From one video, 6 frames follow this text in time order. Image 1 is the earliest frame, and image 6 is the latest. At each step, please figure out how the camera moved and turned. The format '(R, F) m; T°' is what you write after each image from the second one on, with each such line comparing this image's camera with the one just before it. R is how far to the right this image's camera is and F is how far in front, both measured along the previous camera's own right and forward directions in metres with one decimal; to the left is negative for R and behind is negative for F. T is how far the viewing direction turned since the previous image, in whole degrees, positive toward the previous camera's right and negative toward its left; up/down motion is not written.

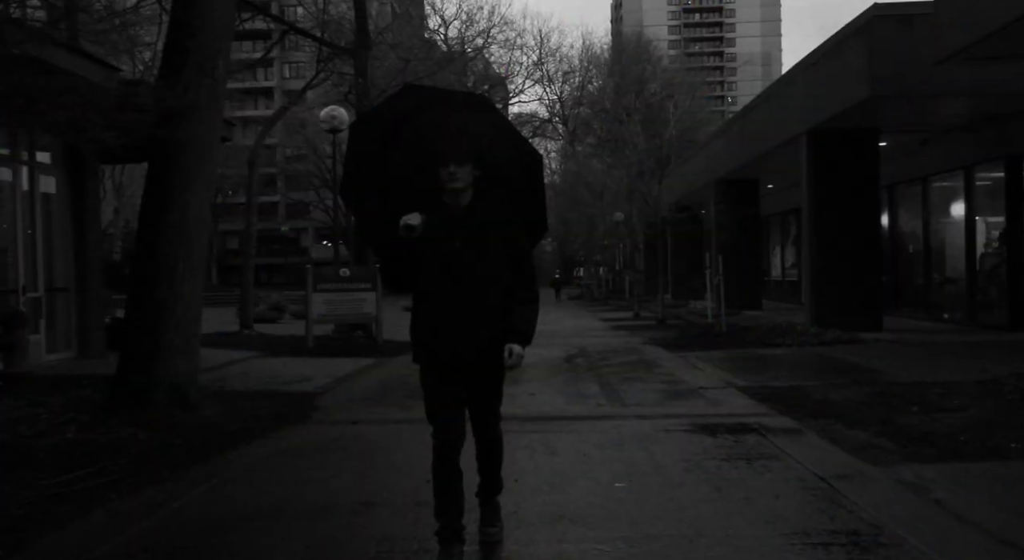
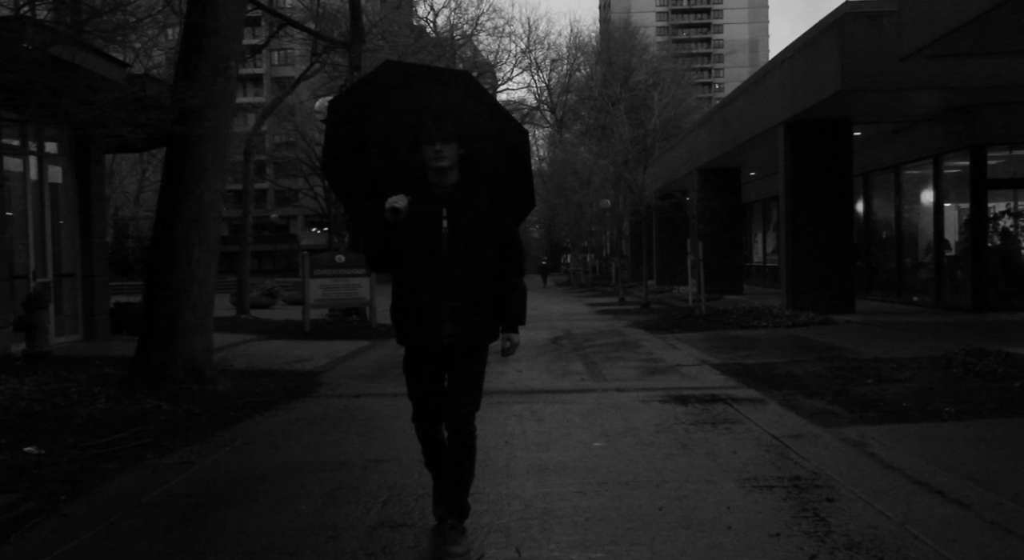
(0.0, -0.7) m; +1°
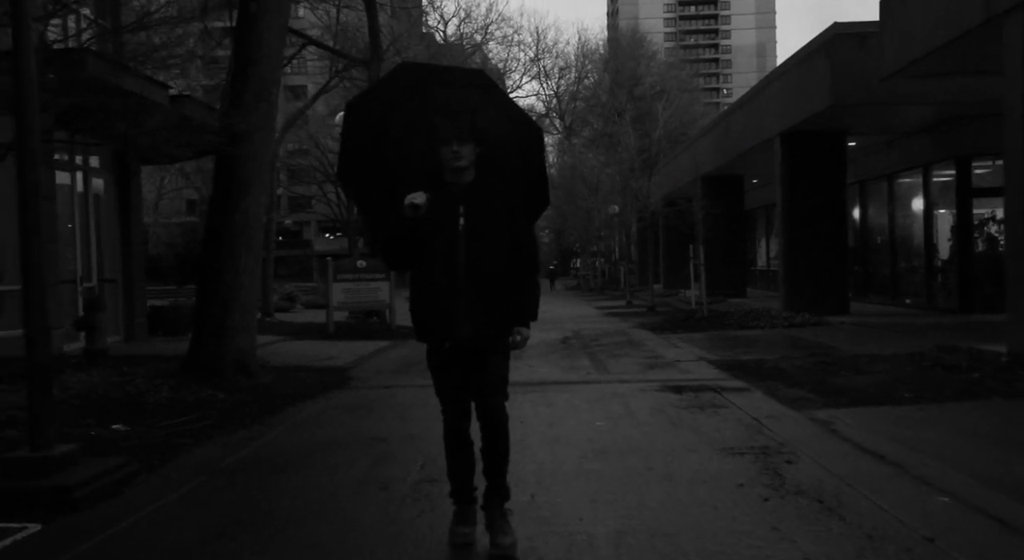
(0.0, -1.0) m; -1°
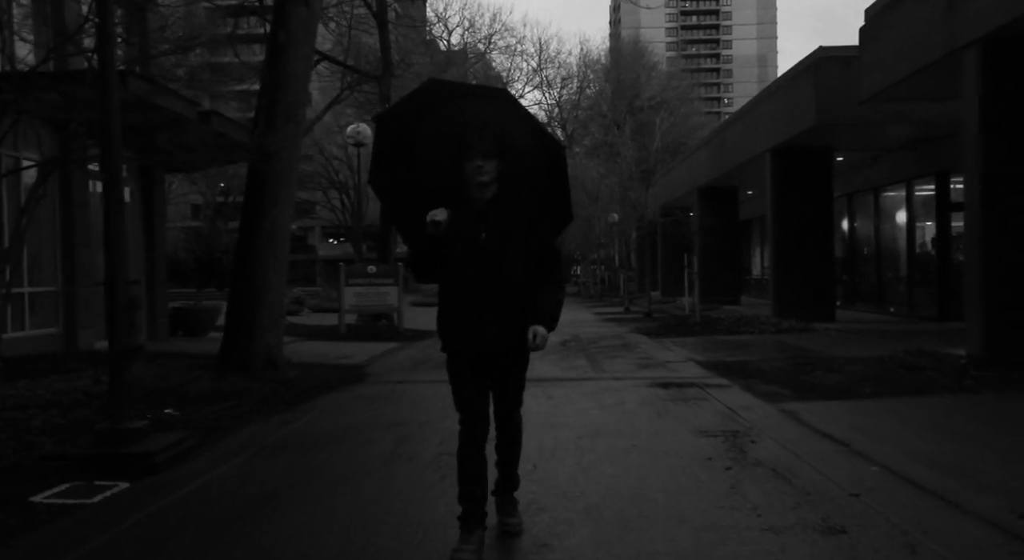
(0.0, -1.0) m; 0°
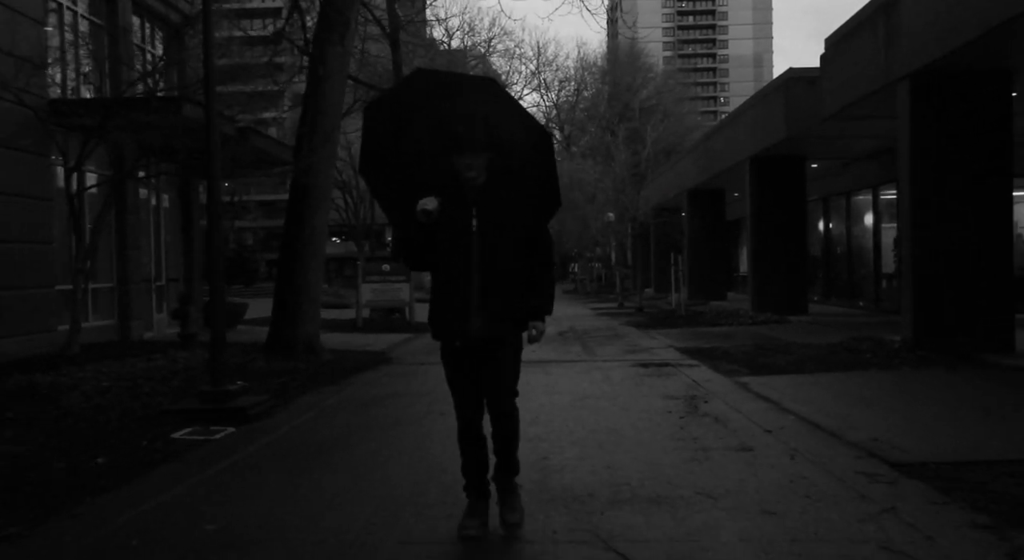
(-0.1, -1.9) m; 0°
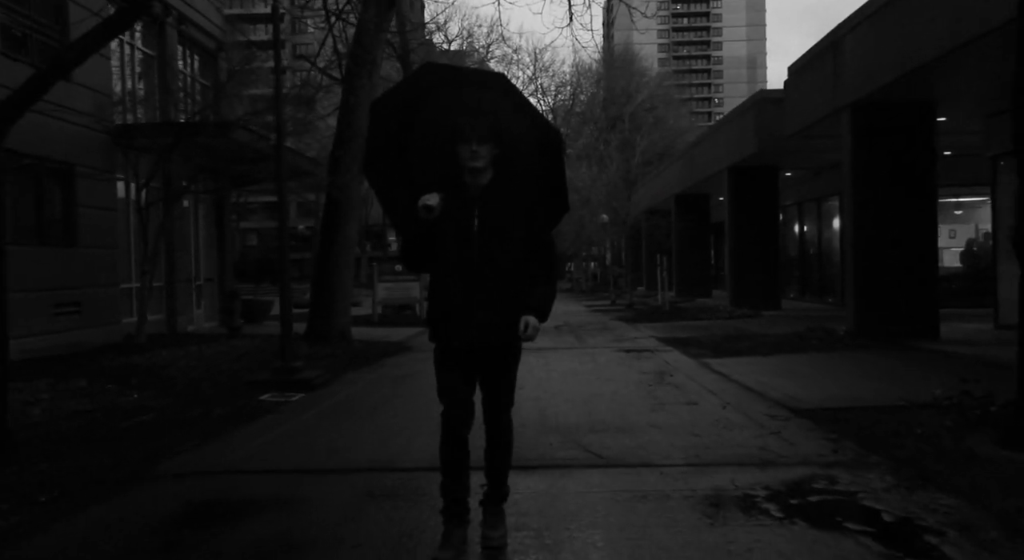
(-0.1, -2.2) m; 0°
